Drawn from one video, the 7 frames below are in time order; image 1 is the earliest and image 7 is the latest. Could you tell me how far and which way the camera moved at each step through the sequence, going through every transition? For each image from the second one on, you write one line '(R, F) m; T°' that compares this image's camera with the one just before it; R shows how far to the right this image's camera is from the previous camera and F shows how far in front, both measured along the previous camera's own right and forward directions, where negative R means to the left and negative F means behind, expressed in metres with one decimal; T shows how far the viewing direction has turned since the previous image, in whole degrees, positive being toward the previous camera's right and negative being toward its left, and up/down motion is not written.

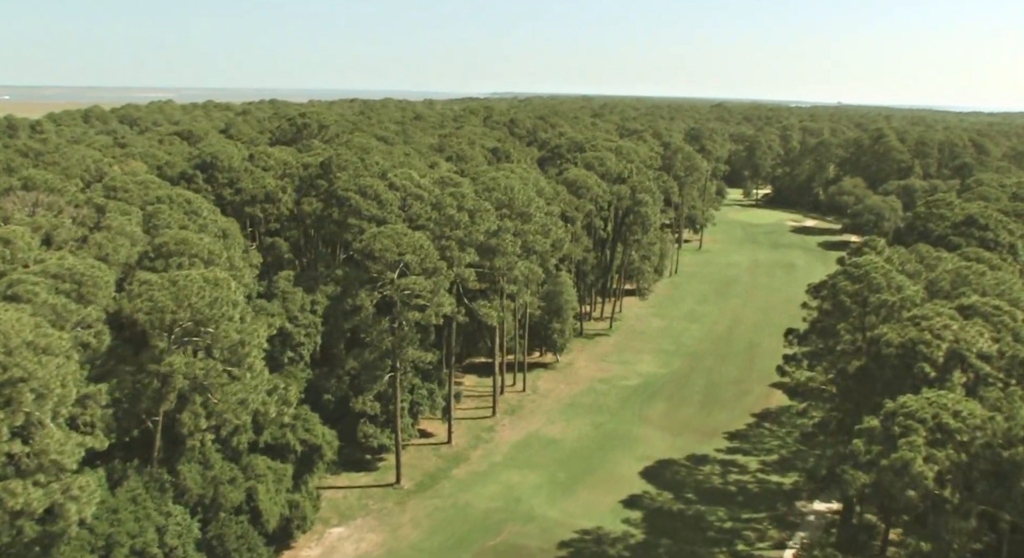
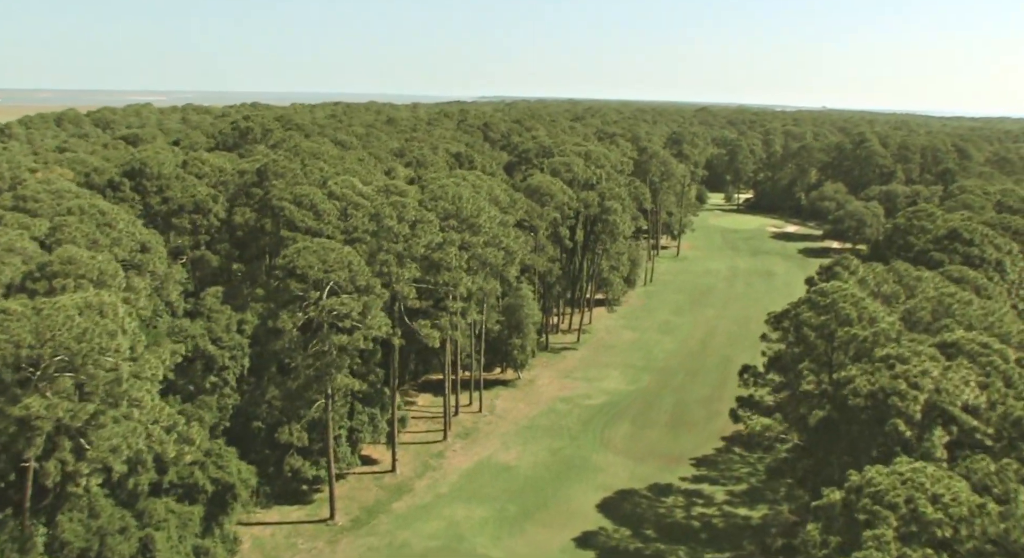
(+1.7, +3.2) m; +1°
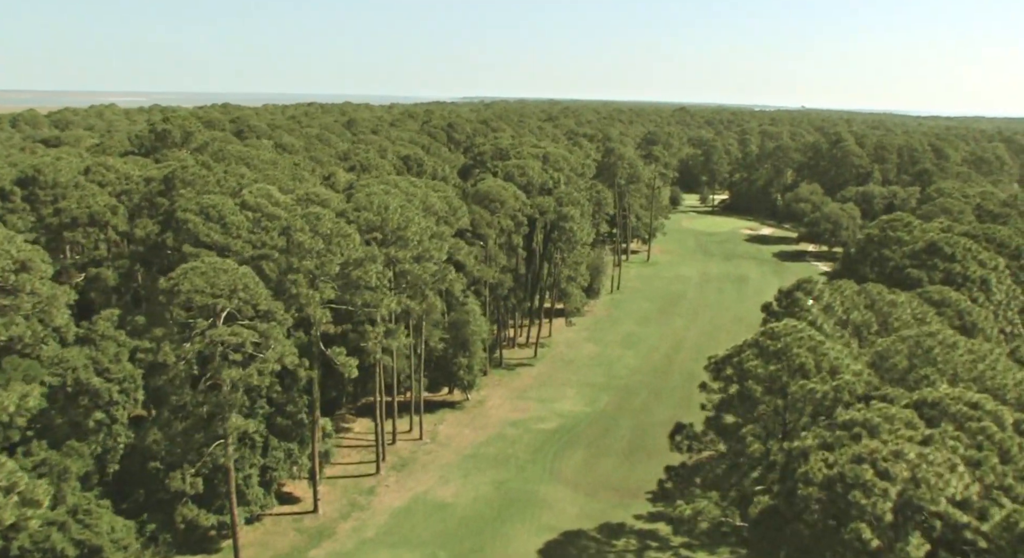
(+2.0, +4.0) m; +1°
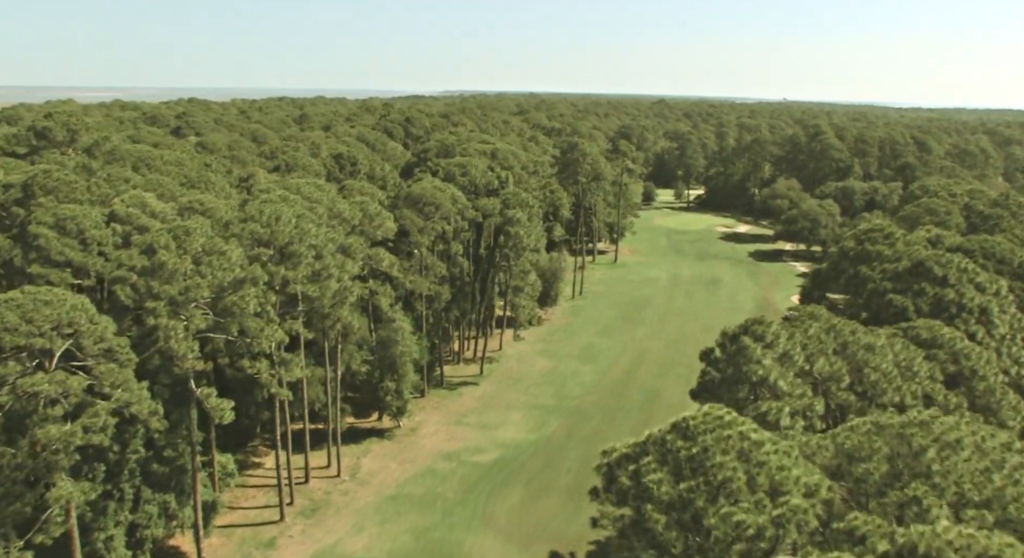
(+2.4, +5.3) m; +1°
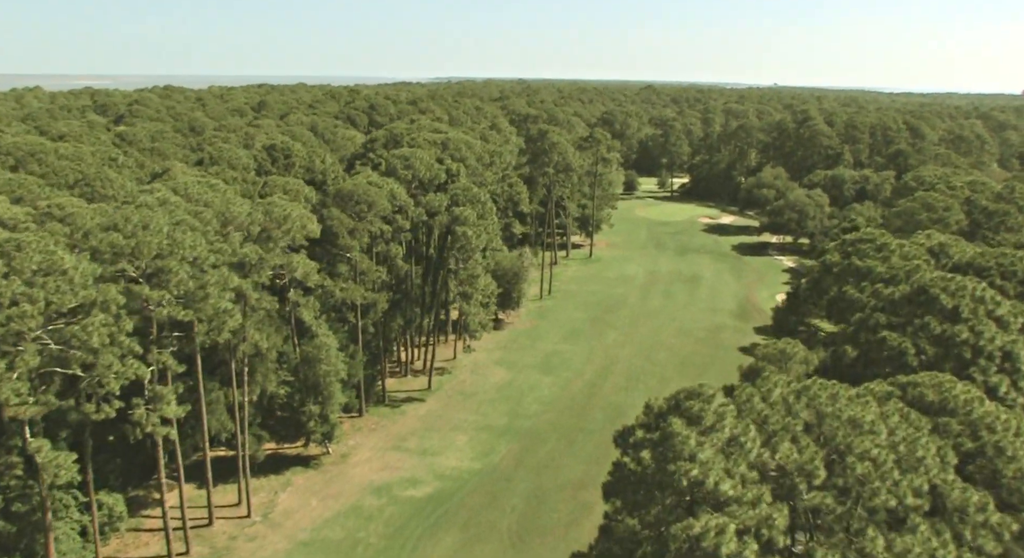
(+2.2, +5.1) m; +1°
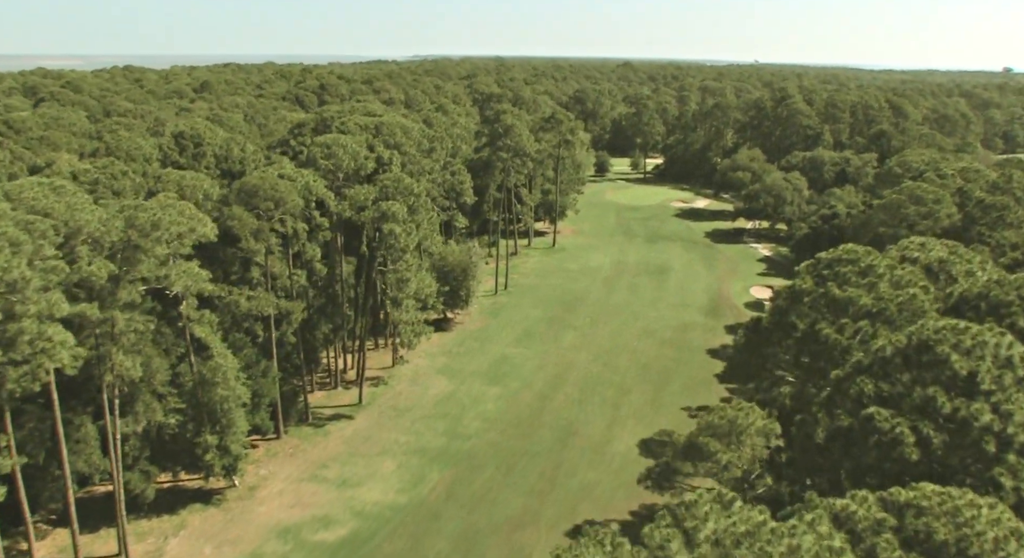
(+2.0, +4.9) m; +1°
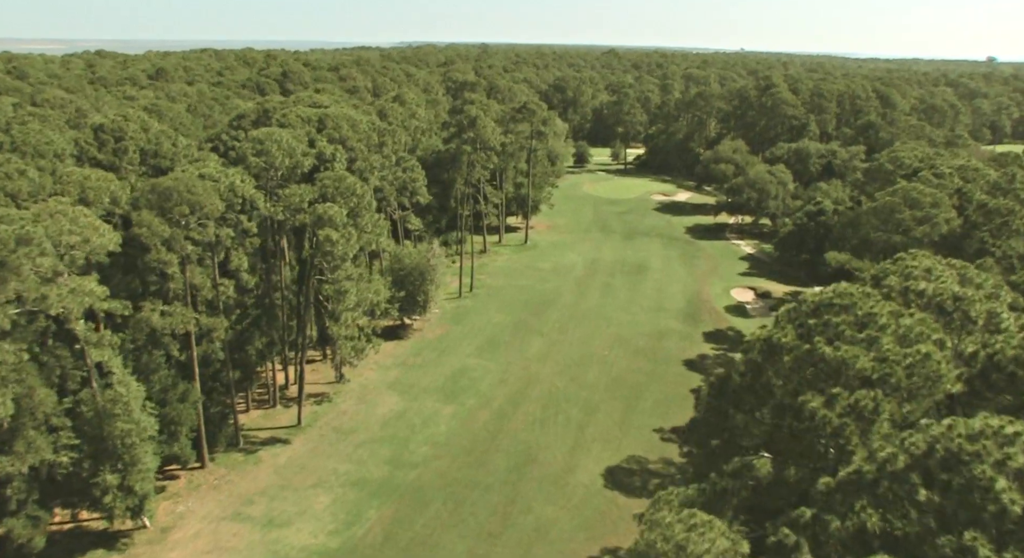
(+1.4, +3.8) m; +1°
